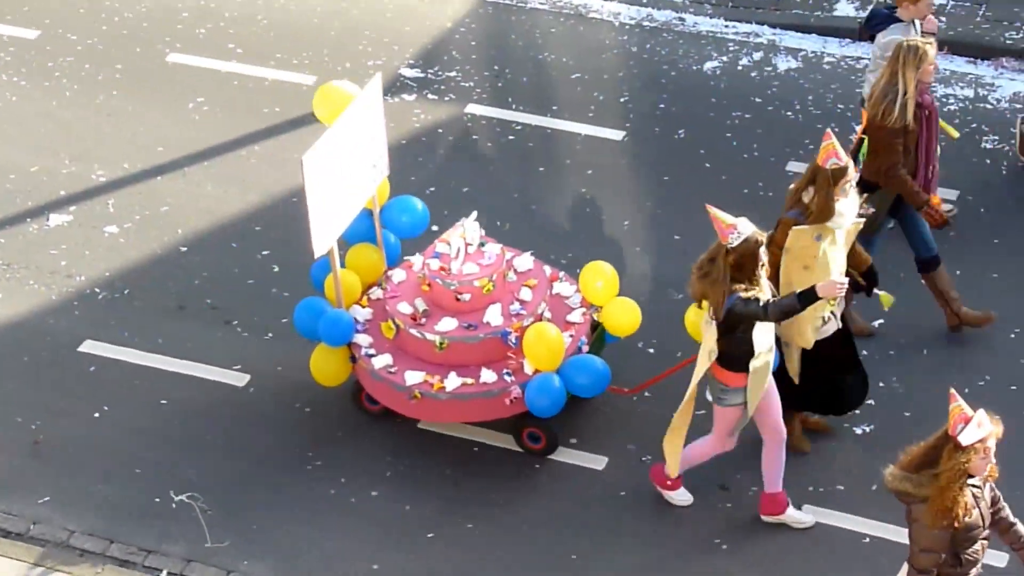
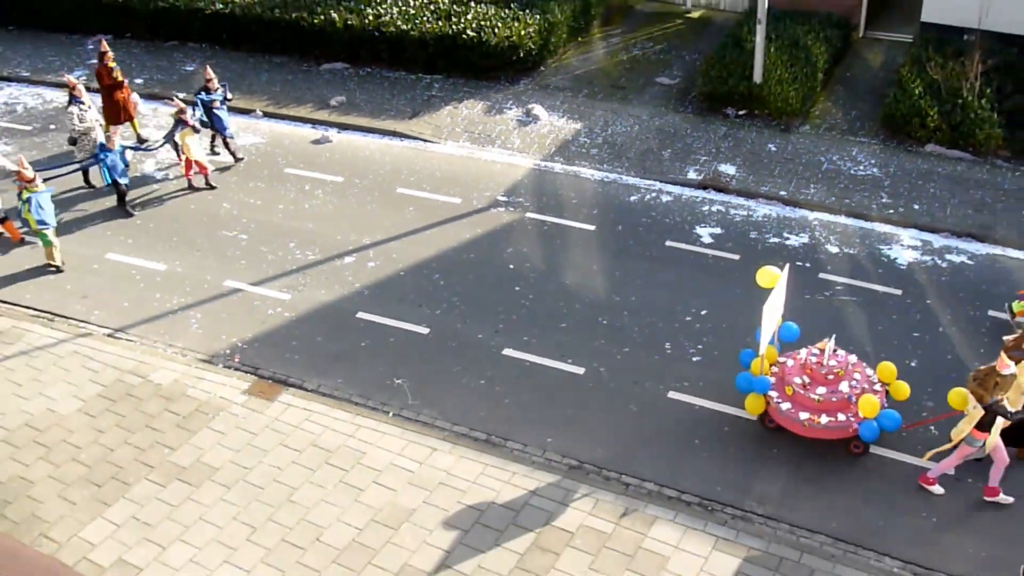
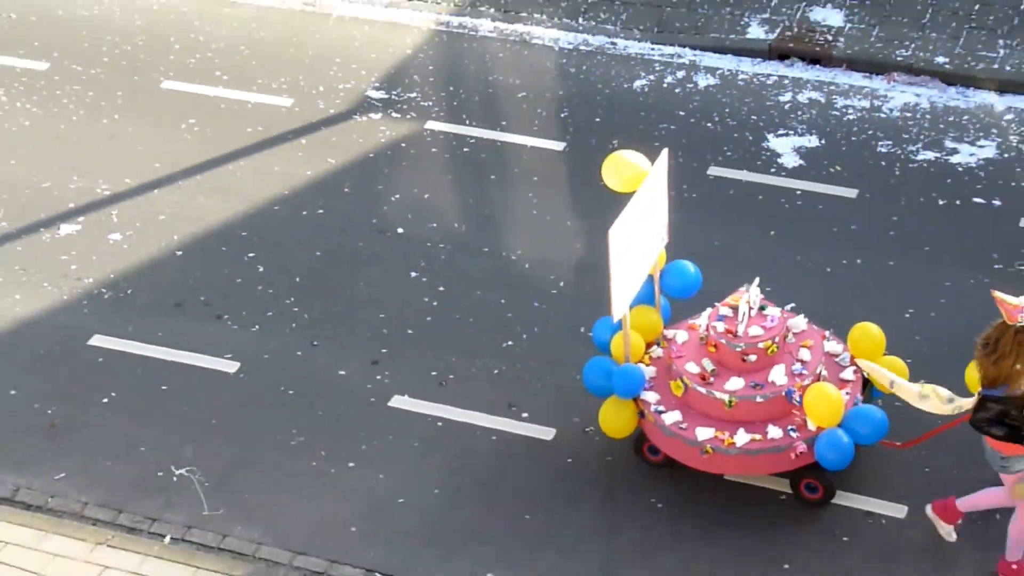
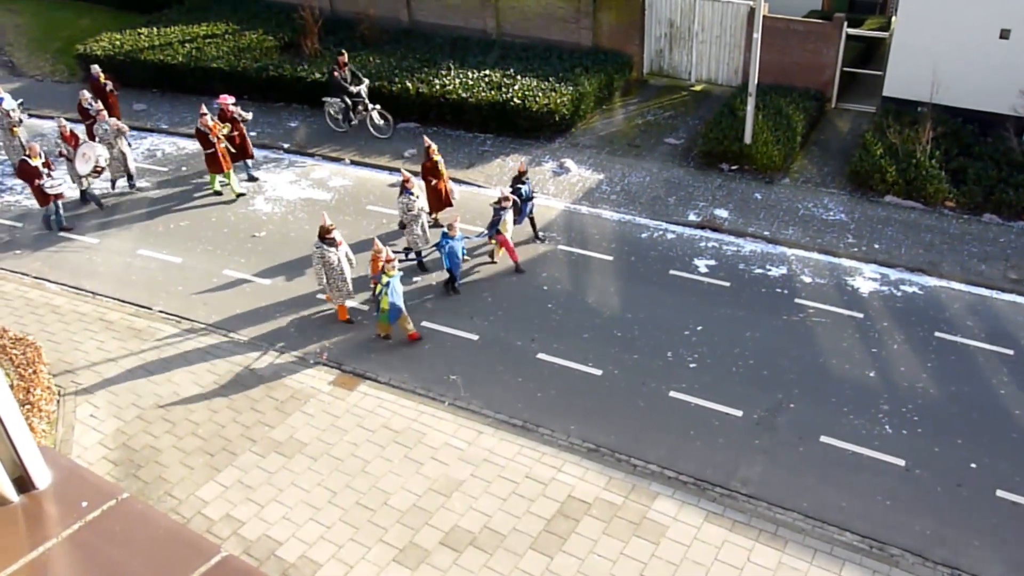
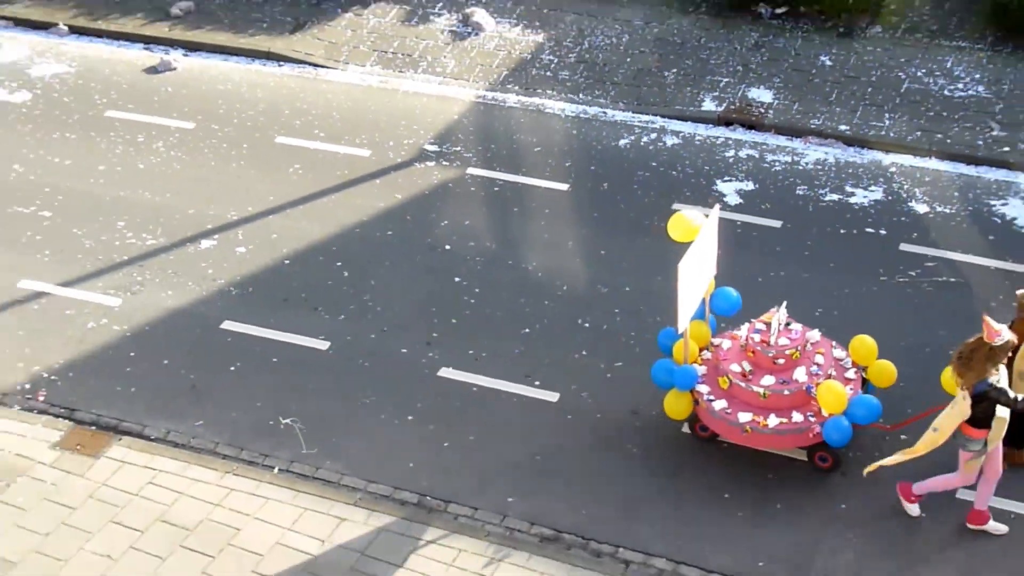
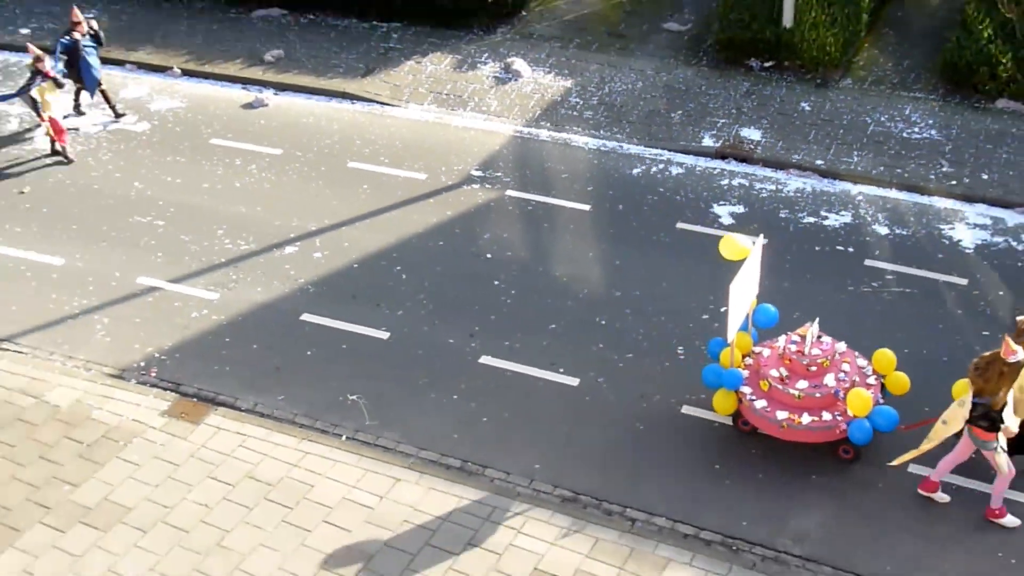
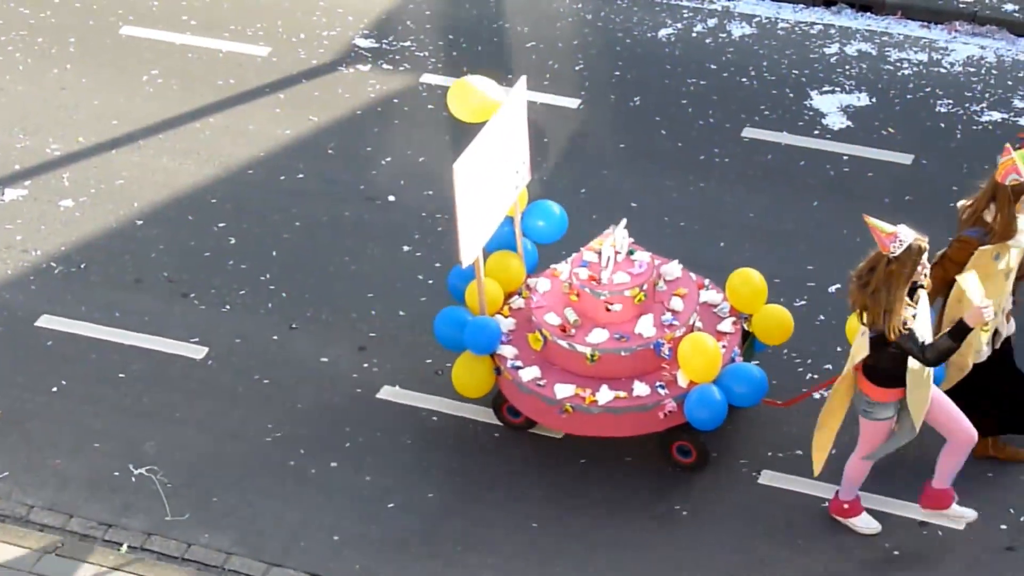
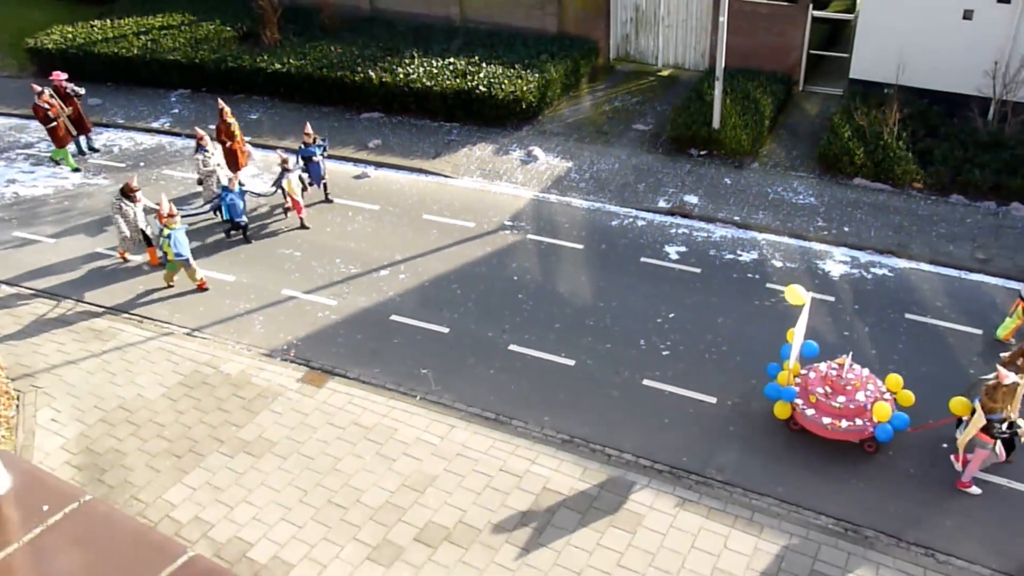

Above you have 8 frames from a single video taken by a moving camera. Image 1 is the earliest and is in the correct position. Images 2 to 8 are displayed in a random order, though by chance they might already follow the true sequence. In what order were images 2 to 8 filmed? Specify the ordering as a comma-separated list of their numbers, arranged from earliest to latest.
7, 3, 5, 6, 2, 8, 4
